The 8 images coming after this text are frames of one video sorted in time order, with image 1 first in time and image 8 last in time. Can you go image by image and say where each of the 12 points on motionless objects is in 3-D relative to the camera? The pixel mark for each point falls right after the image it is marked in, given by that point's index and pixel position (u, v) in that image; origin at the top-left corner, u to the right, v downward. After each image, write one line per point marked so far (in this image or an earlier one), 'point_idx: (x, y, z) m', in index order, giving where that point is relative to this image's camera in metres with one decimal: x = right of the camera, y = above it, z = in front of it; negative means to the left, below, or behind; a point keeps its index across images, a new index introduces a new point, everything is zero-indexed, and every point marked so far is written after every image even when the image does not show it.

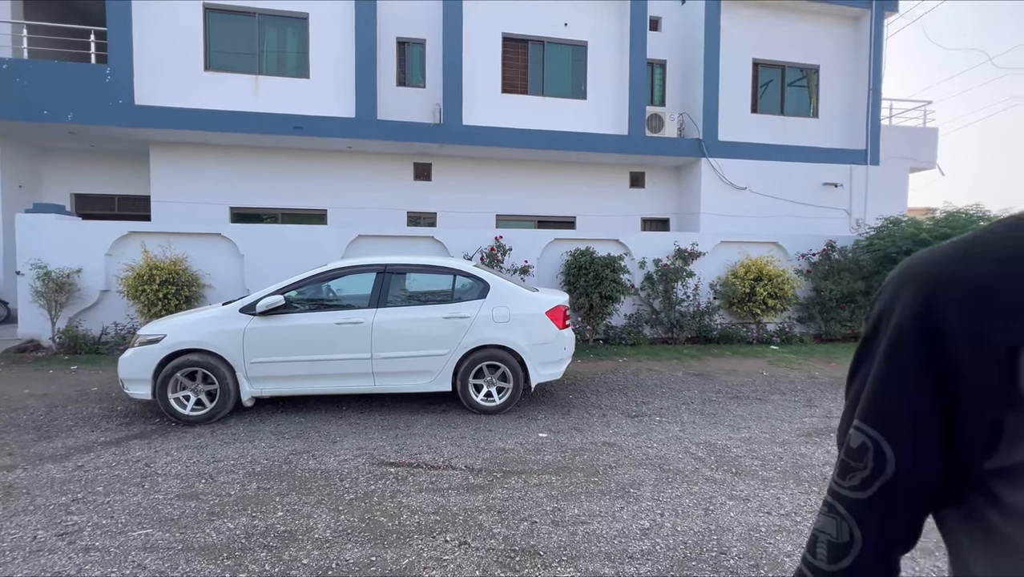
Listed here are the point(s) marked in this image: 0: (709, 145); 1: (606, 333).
0: (+5.5, +4.0, +12.5) m
1: (+2.0, -1.0, +9.8) m
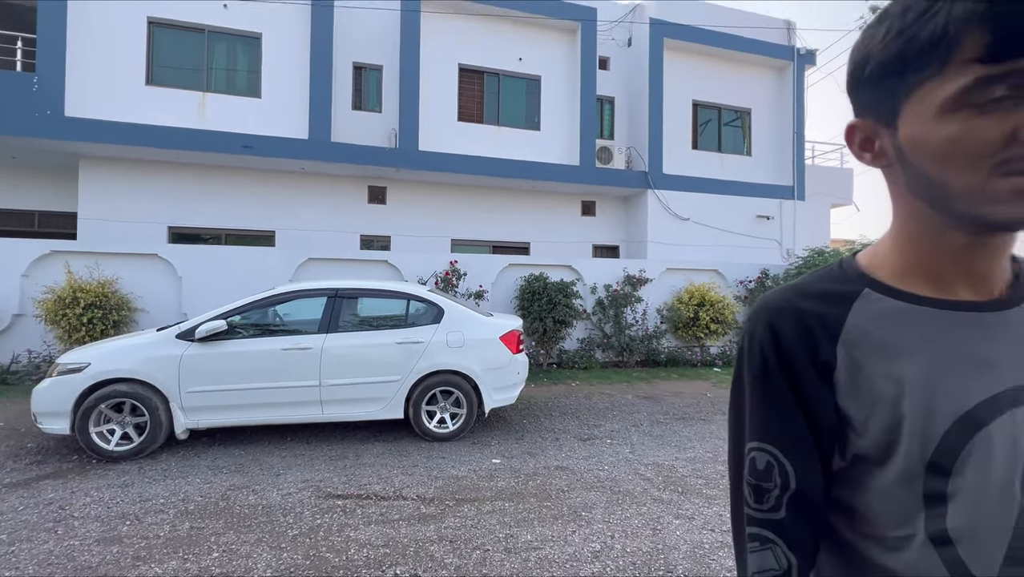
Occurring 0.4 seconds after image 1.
0: (+4.2, +3.2, +13.2) m
1: (+1.0, -1.5, +9.9) m
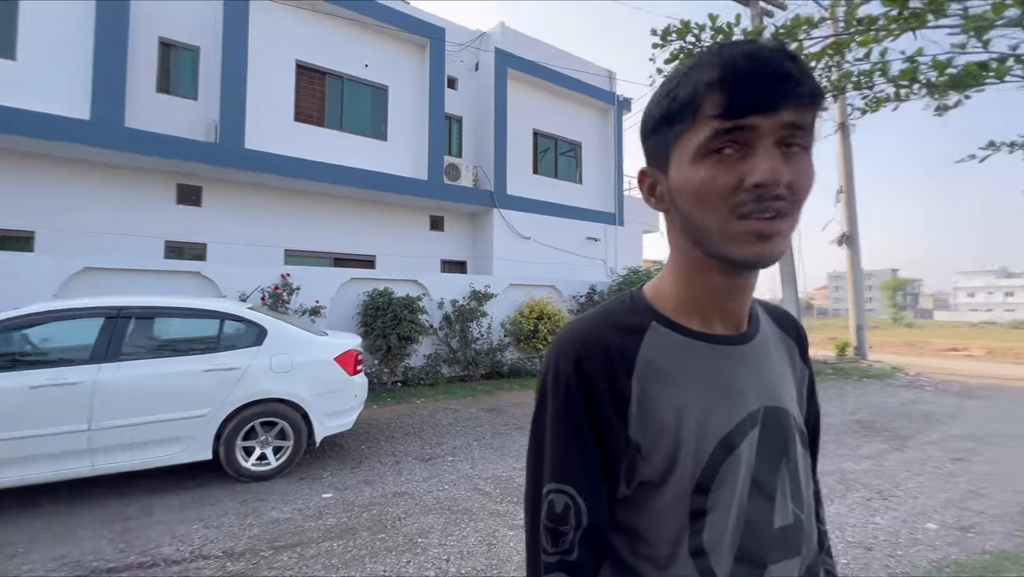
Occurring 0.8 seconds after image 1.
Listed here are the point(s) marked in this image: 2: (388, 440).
0: (-0.4, +2.8, +13.9) m
1: (-2.3, -1.8, +9.6) m
2: (-1.7, -2.1, +6.1) m
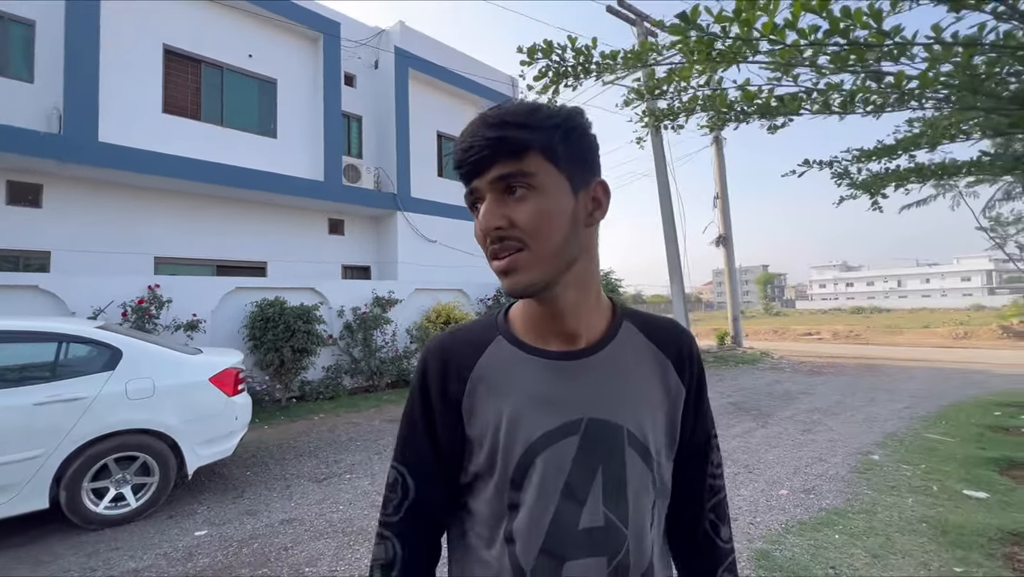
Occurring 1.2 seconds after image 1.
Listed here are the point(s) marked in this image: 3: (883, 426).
0: (-3.2, +2.6, +13.6) m
1: (-4.2, -2.0, +9.0) m
2: (-2.9, -2.2, +5.7) m
3: (+5.7, -2.1, +7.0) m
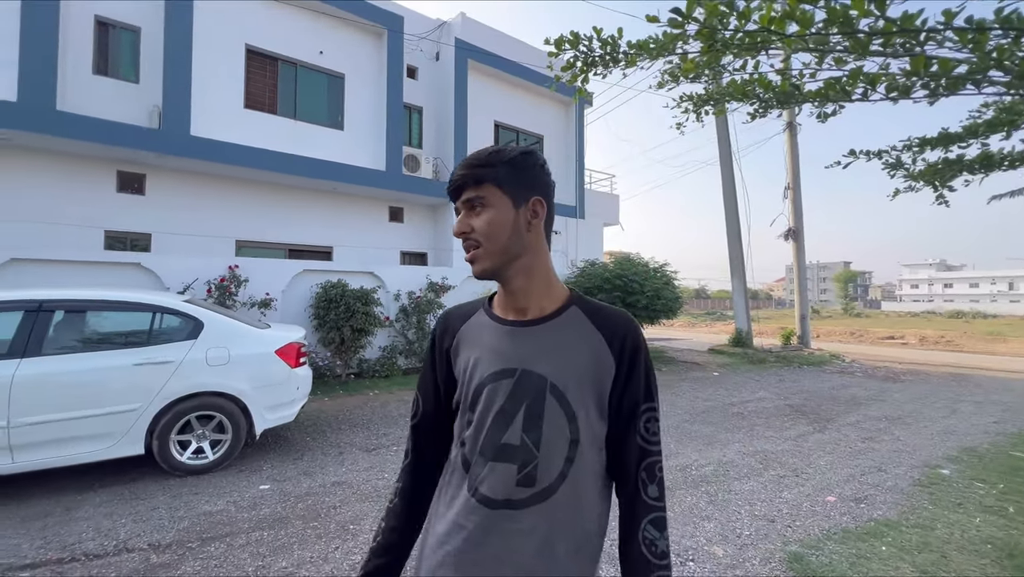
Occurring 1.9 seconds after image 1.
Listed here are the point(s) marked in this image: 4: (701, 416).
0: (-1.6, +3.0, +13.9) m
1: (-3.3, -1.7, +9.6) m
2: (-2.4, -2.0, +6.2) m
3: (+6.3, -2.1, +6.3) m
4: (+3.1, -2.1, +7.5) m
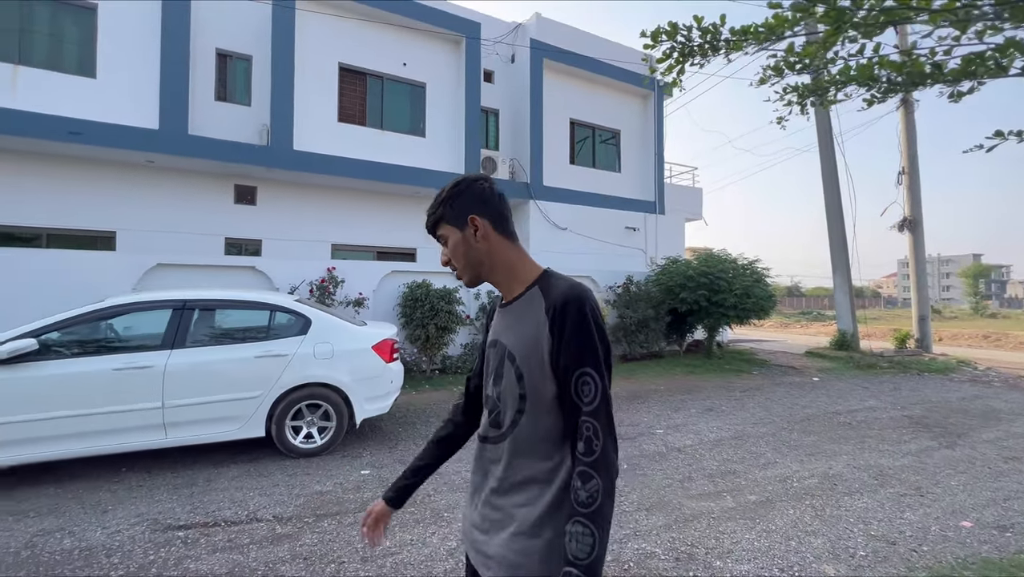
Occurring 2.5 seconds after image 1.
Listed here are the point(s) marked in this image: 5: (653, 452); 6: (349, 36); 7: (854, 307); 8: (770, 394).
0: (+0.8, +3.1, +14.0) m
1: (-1.6, -1.7, +10.0) m
2: (-1.3, -2.0, +6.5) m
3: (+7.4, -2.1, +5.3) m
4: (+4.4, -2.1, +6.9) m
5: (+1.8, -2.1, +5.7) m
6: (-4.3, +6.7, +12.0) m
7: (+10.0, -0.5, +13.2) m
8: (+5.1, -2.1, +9.0) m
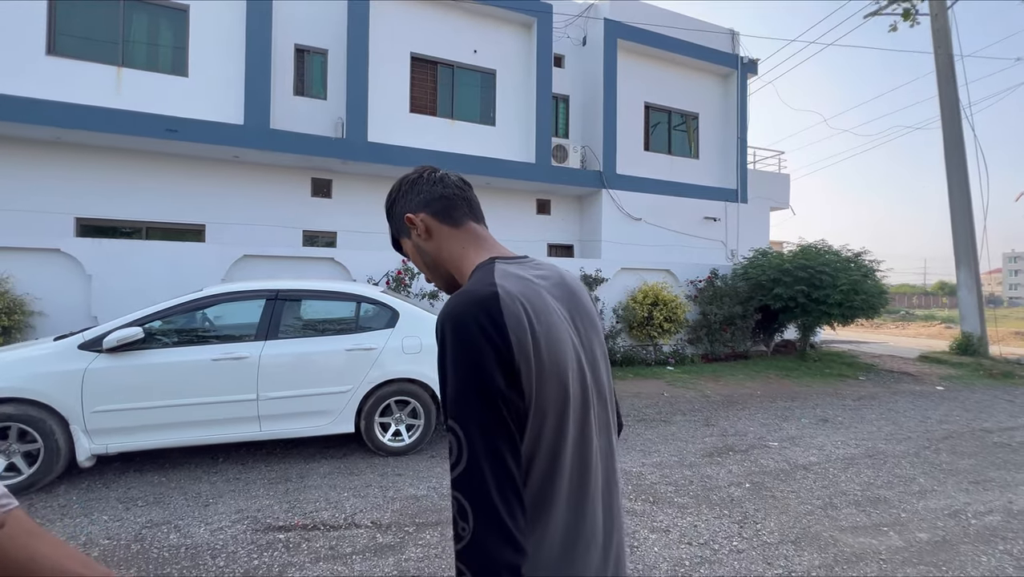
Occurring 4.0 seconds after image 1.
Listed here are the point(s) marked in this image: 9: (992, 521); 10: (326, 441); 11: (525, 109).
0: (+2.9, +3.3, +13.3) m
1: (+0.1, -1.5, +9.7) m
2: (0.0, -1.9, +6.2) m
3: (+8.4, -2.1, +3.9) m
4: (+5.6, -2.0, +5.9) m
5: (+2.9, -2.0, +5.0) m
6: (-2.4, +6.9, +11.9) m
7: (+11.9, -0.5, +11.4) m
8: (+6.6, -2.0, +7.9) m
9: (+4.1, -2.0, +3.9) m
10: (-2.2, -1.8, +5.4) m
11: (+0.4, +5.1, +12.9) m
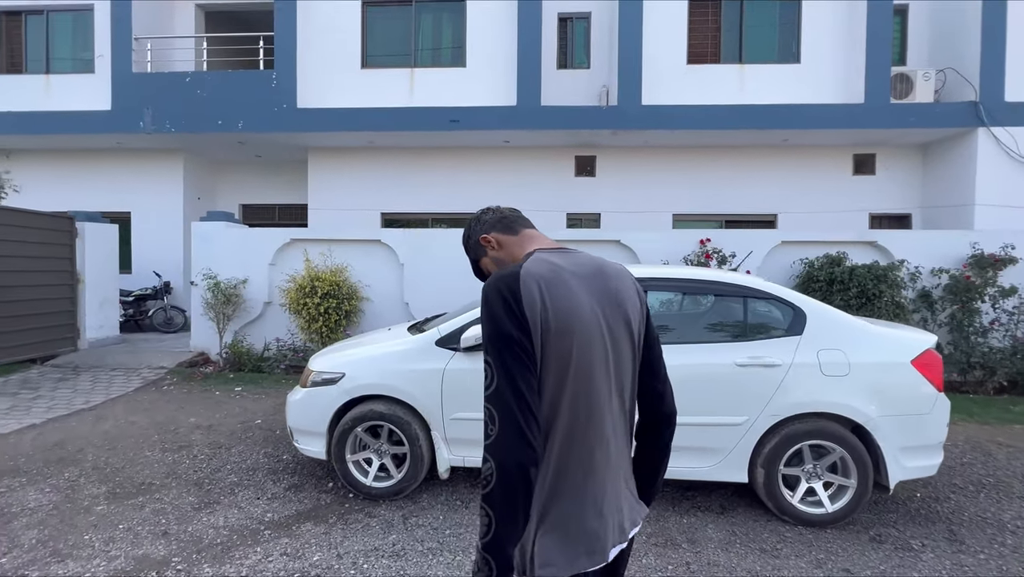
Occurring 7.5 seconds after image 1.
0: (+9.5, +3.5, +8.9) m
1: (+5.4, -1.3, +6.9) m
2: (+3.8, -1.7, +3.8) m
3: (+10.6, -2.1, -1.8) m
4: (+8.9, -2.0, +1.2) m
5: (+6.0, -1.9, +1.5) m
6: (+4.1, +7.2, +9.7) m
7: (+16.9, -0.3, +3.5) m
8: (+10.6, -1.9, +2.6) m
9: (+6.6, -2.0, 0.0) m
10: (+1.5, -1.7, +4.1) m
11: (+7.1, +5.4, +9.5) m
